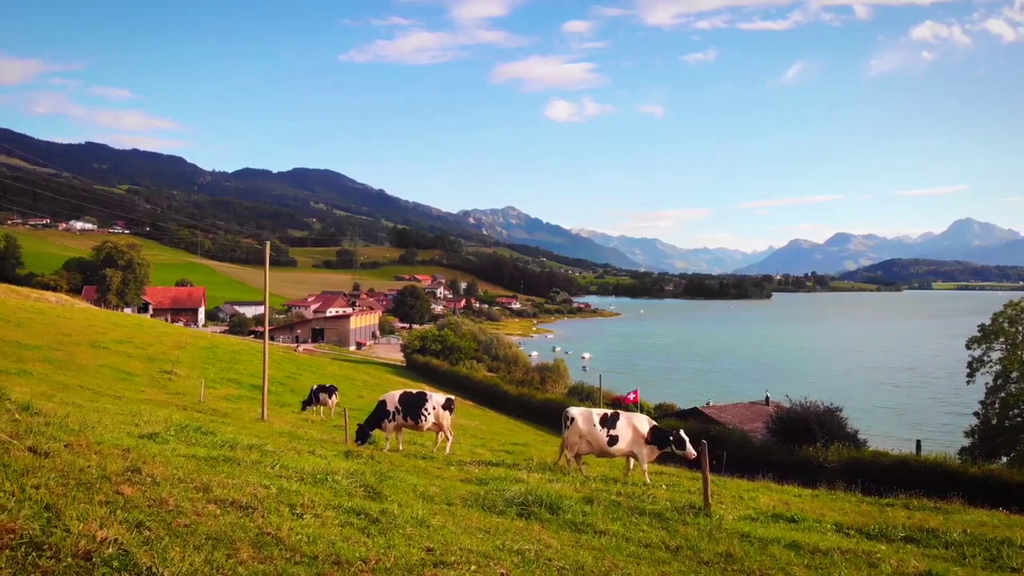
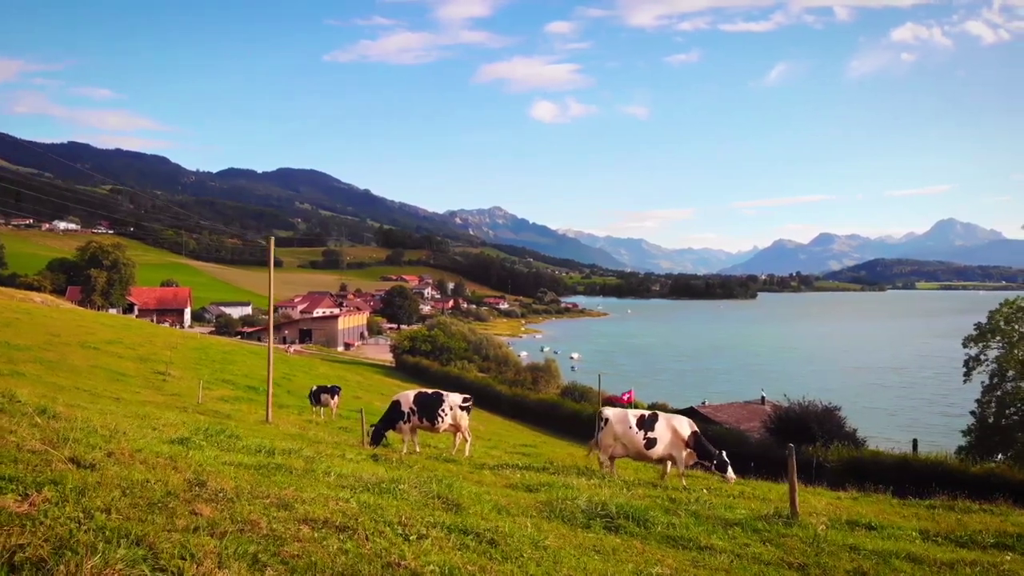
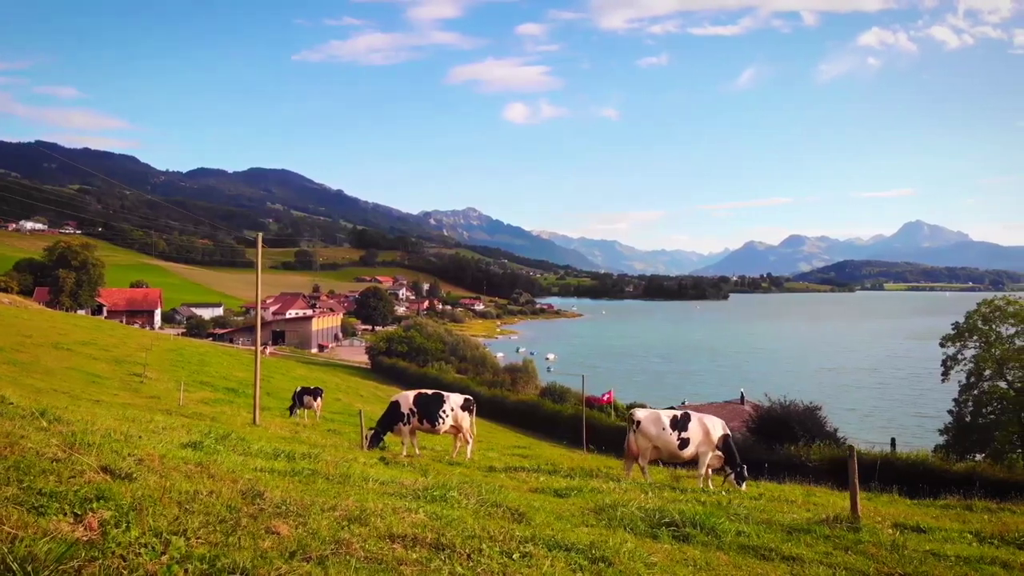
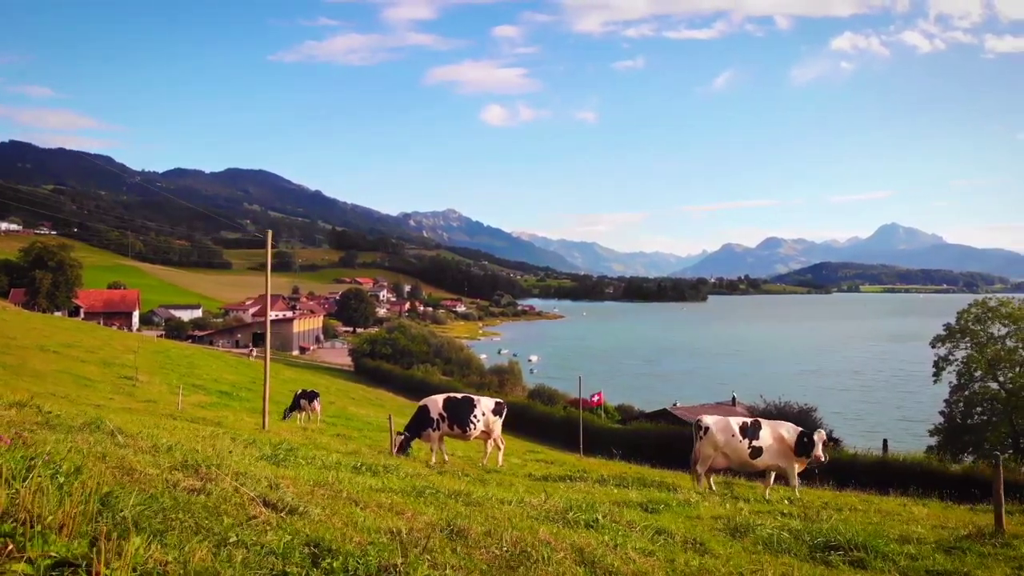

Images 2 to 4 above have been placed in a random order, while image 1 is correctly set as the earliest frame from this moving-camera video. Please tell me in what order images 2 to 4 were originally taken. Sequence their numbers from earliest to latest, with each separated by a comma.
2, 3, 4
